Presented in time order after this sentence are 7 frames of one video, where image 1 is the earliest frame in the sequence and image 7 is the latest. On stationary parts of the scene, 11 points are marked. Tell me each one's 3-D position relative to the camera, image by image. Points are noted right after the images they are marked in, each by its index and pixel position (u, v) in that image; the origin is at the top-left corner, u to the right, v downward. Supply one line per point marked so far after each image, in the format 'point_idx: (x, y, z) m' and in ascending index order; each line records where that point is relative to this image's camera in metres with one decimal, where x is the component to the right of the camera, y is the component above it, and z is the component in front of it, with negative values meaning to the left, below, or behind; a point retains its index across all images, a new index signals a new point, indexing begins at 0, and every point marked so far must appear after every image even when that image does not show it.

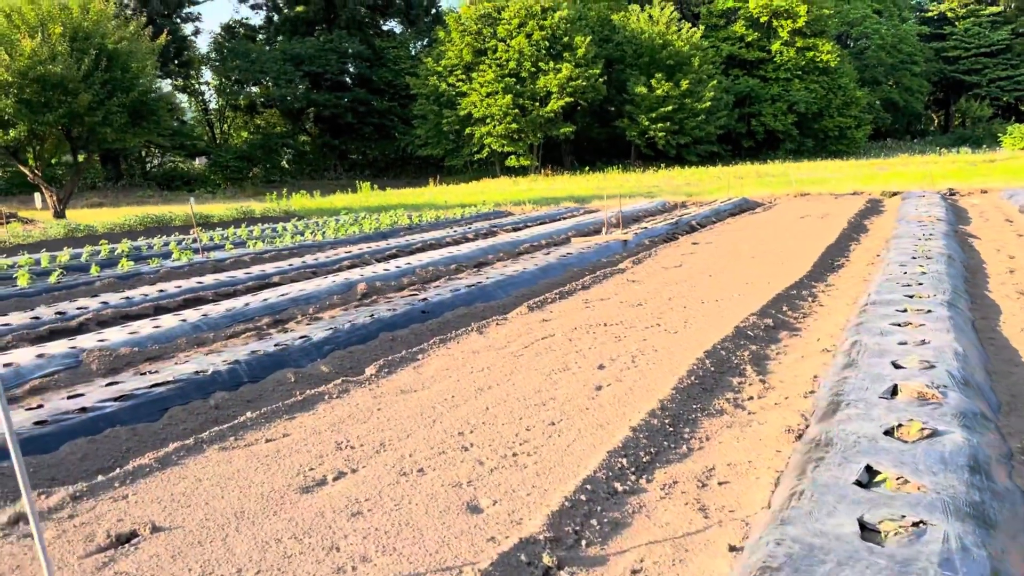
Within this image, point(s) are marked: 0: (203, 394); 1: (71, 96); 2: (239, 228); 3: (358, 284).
0: (-1.3, -0.5, +3.8) m
1: (-7.5, +3.3, +14.6) m
2: (-3.9, +0.8, +12.4) m
3: (-1.2, 0.0, +6.8) m
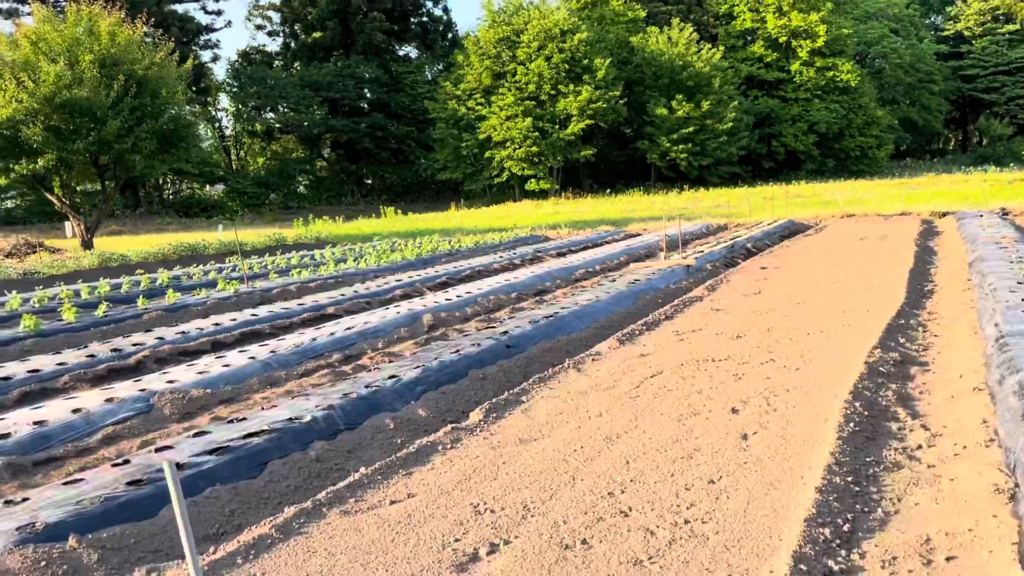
0: (-0.8, -0.6, +3.4) m
1: (-6.9, +2.8, +14.4) m
2: (-3.3, +0.4, +12.1) m
3: (-0.7, -0.2, +6.4) m
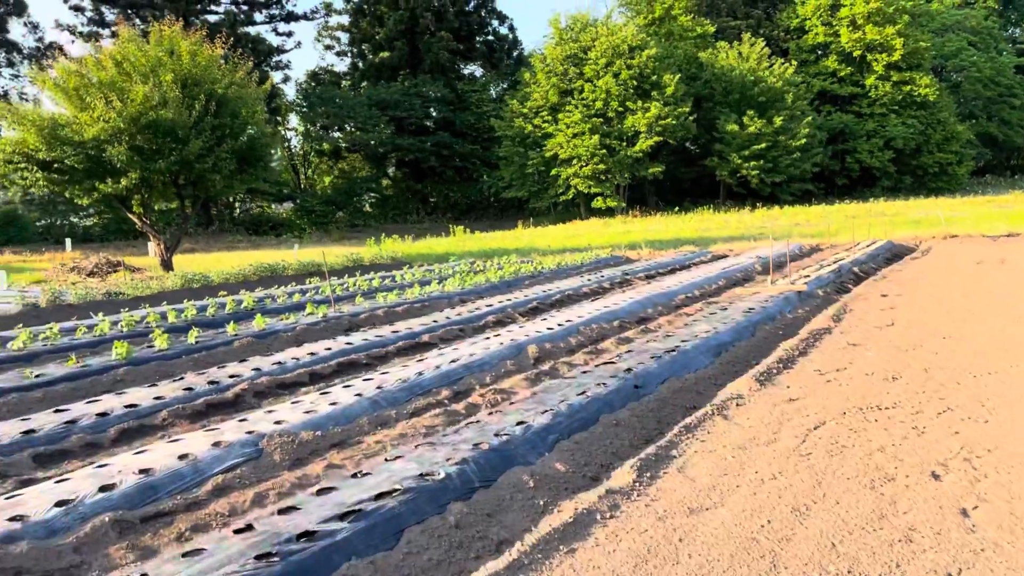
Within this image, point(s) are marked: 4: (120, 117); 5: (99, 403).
0: (-0.3, -0.8, +3.0) m
1: (-5.5, +2.4, +14.5) m
2: (-2.1, +0.1, +11.9) m
3: (+0.1, -0.4, +6.0) m
4: (-6.3, +2.7, +13.8) m
5: (-2.3, -0.6, +4.9) m
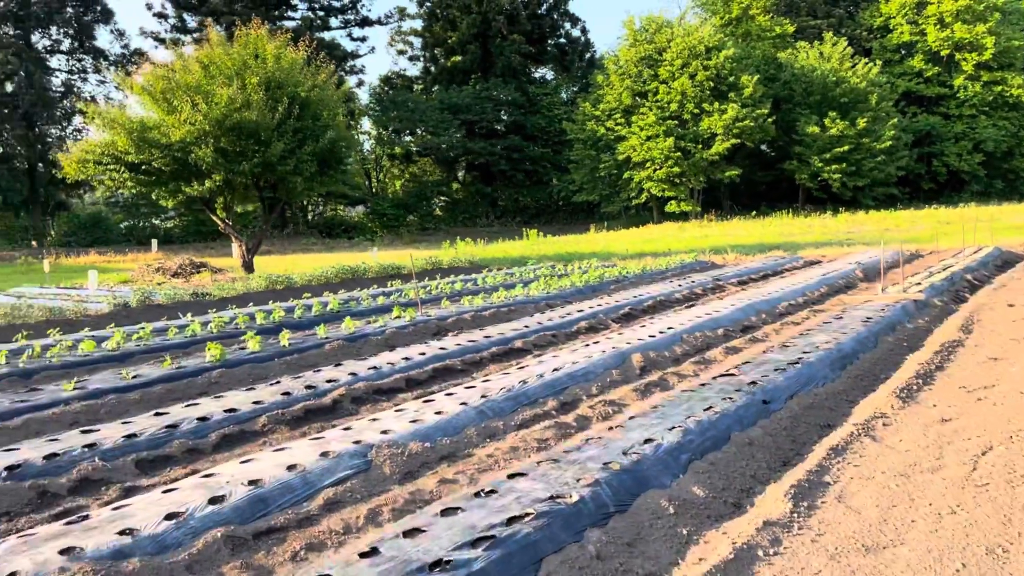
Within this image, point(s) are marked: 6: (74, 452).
0: (+0.2, -0.8, +2.8) m
1: (-4.2, +2.4, +14.6) m
2: (-1.0, +0.1, +11.7) m
3: (+0.8, -0.4, +5.7) m
4: (-4.9, +2.7, +14.0) m
5: (-1.7, -0.7, +4.7) m
6: (-2.0, -0.7, +3.9) m
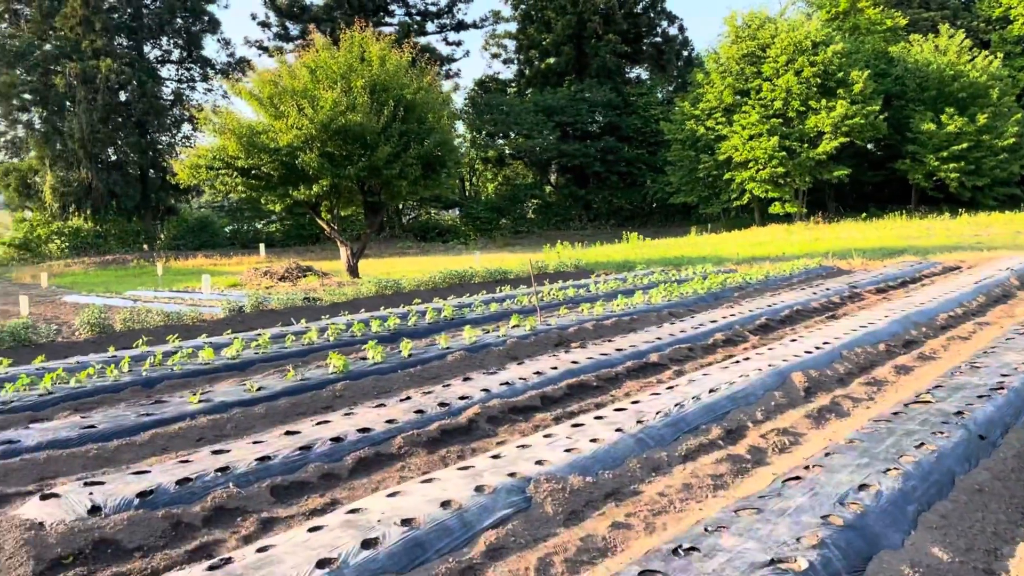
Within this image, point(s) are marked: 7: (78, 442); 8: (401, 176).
0: (+0.8, -0.8, +2.3) m
1: (-2.4, +2.3, +14.5) m
2: (+0.5, 0.0, +11.3) m
3: (+1.7, -0.5, +5.2) m
4: (-3.2, +2.7, +14.0) m
5: (-0.9, -0.7, +4.4) m
6: (-1.3, -0.8, +3.6) m
7: (-2.3, -0.8, +4.5) m
8: (-1.9, +1.9, +14.8) m
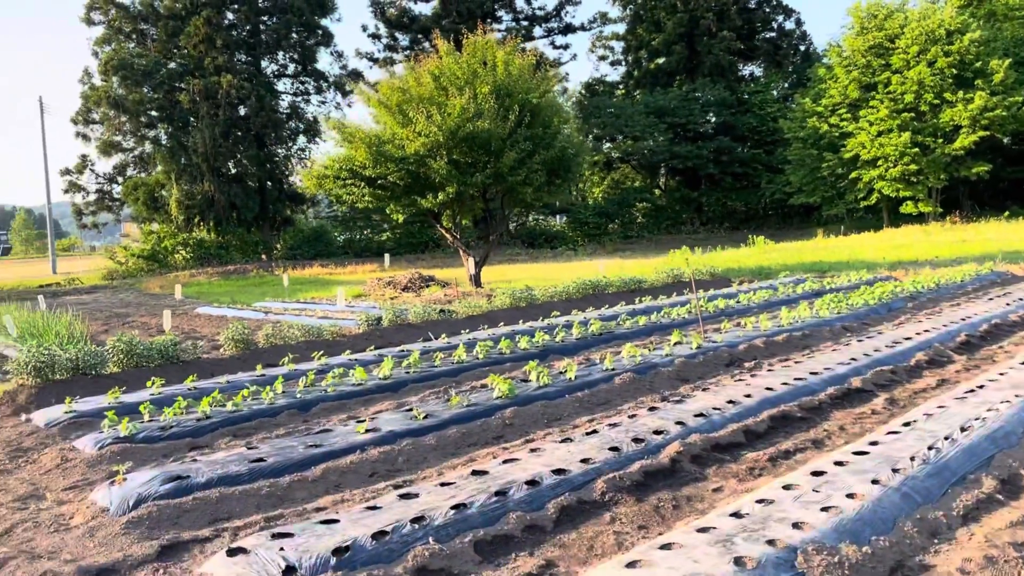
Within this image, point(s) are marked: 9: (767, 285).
0: (+1.5, -0.9, +1.6) m
1: (-0.3, +2.2, +14.1) m
2: (+2.2, -0.1, +10.6) m
3: (+2.7, -0.6, +4.4) m
4: (-1.1, +2.5, +13.7) m
5: (0.0, -0.8, +3.9) m
6: (-0.4, -0.9, +3.2) m
7: (-1.3, -0.9, +4.2) m
8: (+0.2, +1.8, +14.4) m
9: (+3.5, 0.0, +11.8) m
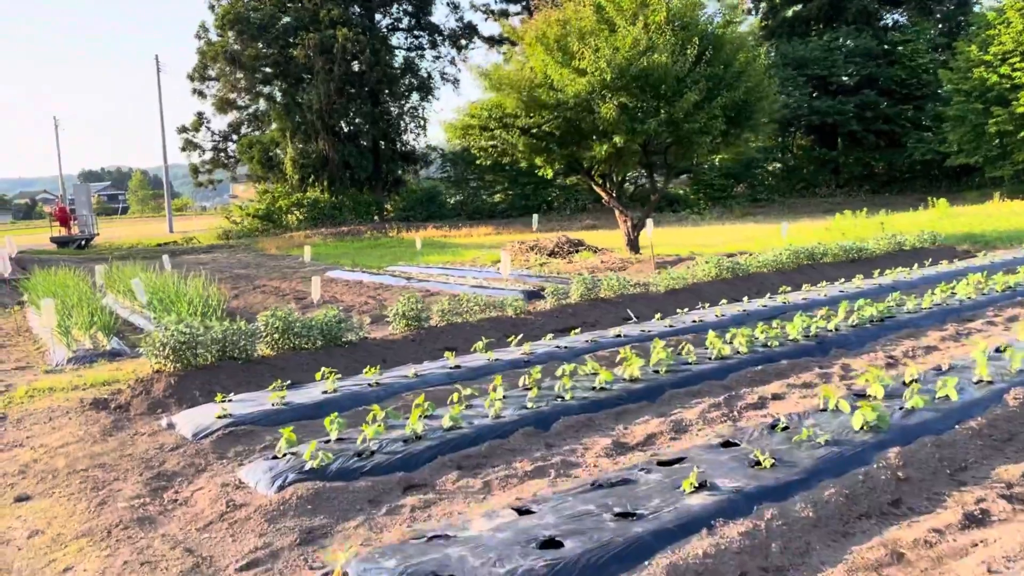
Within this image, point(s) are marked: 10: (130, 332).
0: (+2.6, -1.0, -0.4) m
1: (+2.2, +2.6, +12.1) m
2: (+4.3, +0.2, +8.4) m
3: (+4.1, -0.6, +2.2) m
4: (+1.3, +3.0, +11.7) m
5: (+1.4, -0.8, +2.1) m
6: (+0.9, -0.9, +1.4) m
7: (+0.1, -0.8, +2.5) m
8: (+2.8, +2.2, +12.3) m
9: (+5.7, +0.3, +9.4) m
10: (-3.8, -0.4, +8.5) m
